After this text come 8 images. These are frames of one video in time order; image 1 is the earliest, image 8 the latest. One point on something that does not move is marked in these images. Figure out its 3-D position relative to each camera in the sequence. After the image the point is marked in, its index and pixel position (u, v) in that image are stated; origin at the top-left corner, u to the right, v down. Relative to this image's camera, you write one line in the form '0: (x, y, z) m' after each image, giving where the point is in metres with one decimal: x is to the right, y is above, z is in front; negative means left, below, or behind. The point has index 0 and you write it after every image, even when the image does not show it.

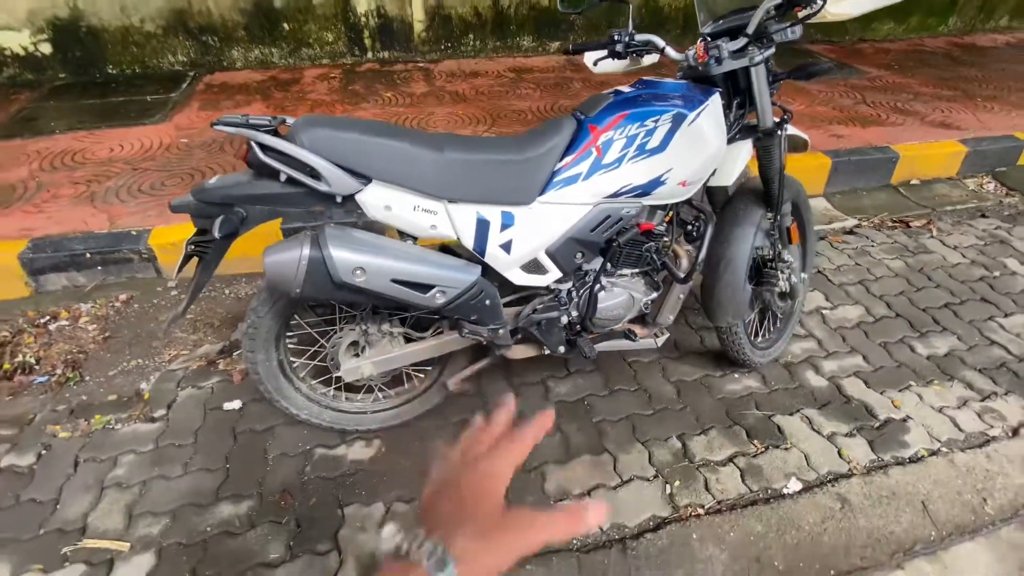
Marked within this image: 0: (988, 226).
0: (+4.3, +0.6, +4.2) m
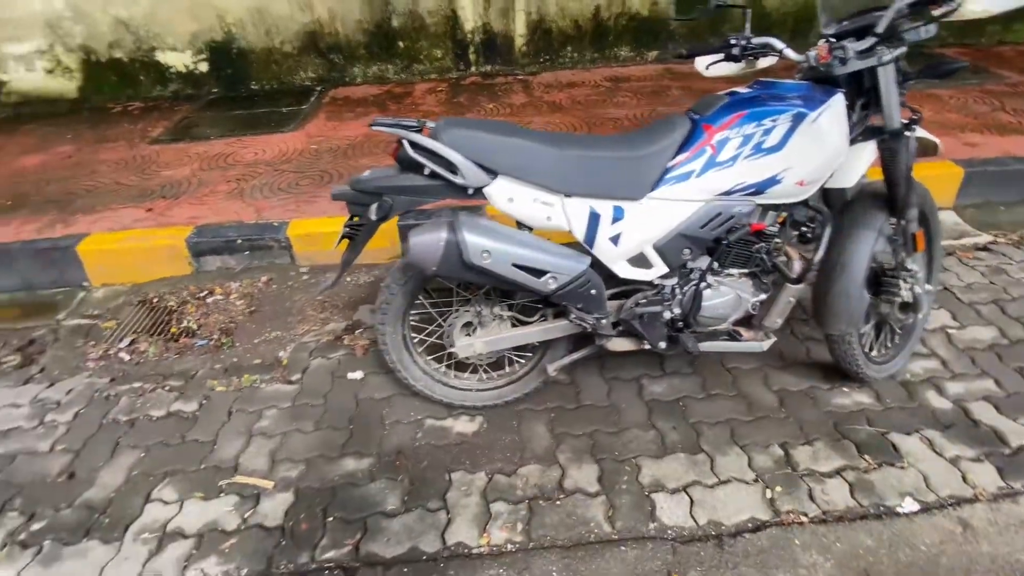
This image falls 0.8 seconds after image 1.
0: (+5.1, +0.3, +3.6) m
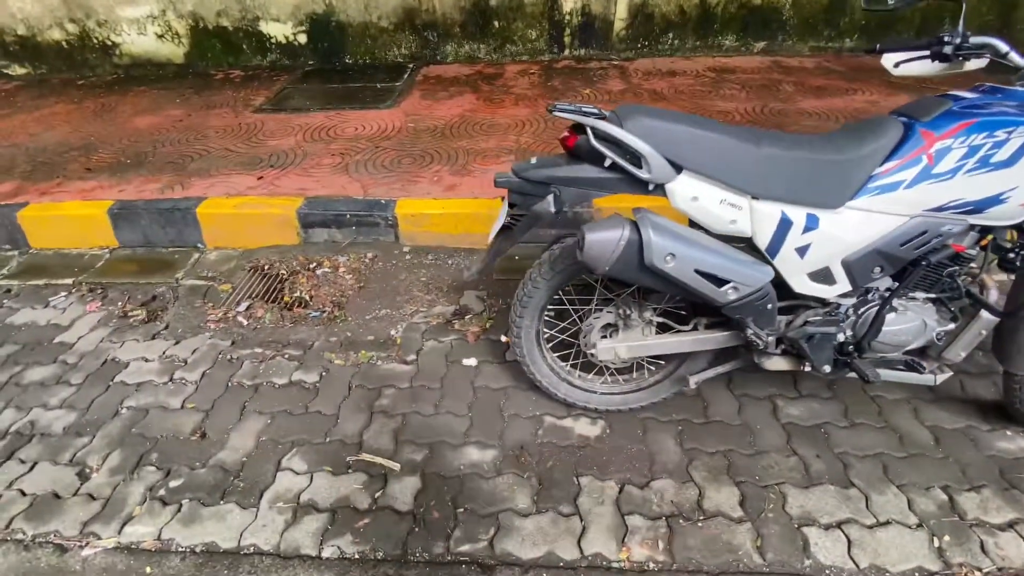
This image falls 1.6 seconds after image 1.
0: (+5.9, -0.1, +3.1) m
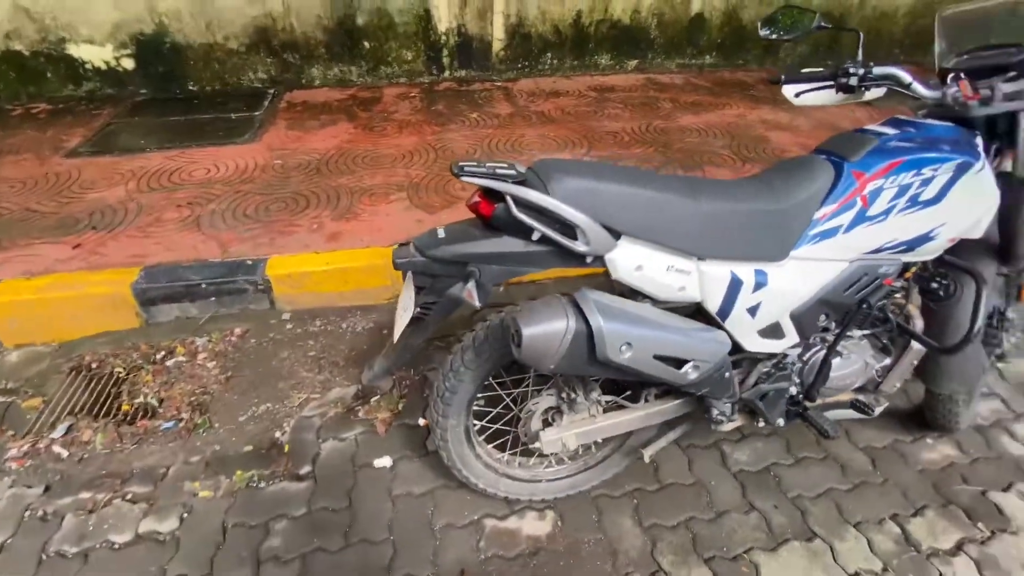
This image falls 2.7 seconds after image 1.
0: (+5.3, +0.2, +3.8) m
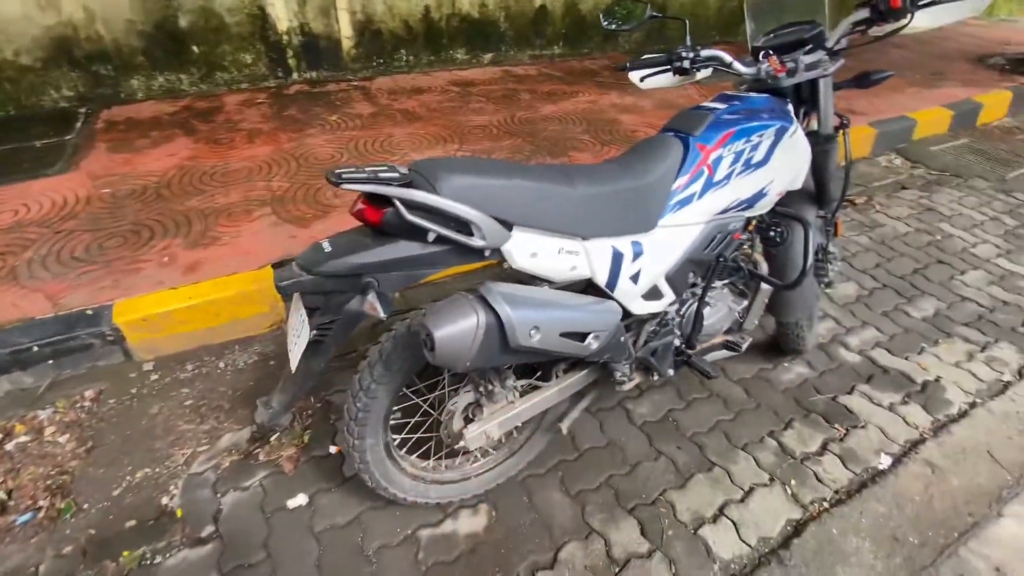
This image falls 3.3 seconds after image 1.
0: (+4.2, +1.0, +4.9) m
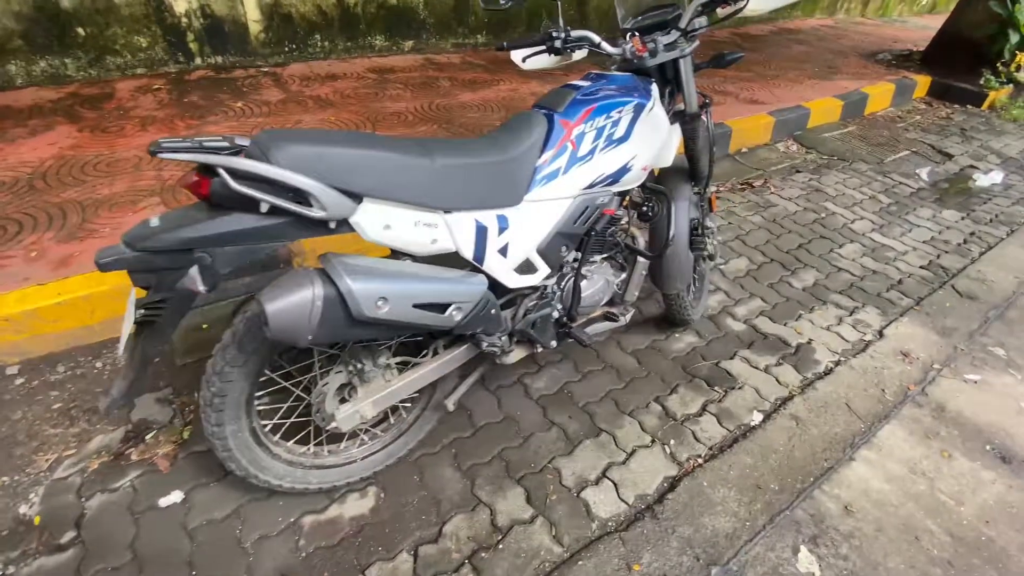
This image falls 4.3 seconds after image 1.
0: (+3.3, +1.2, +5.3) m
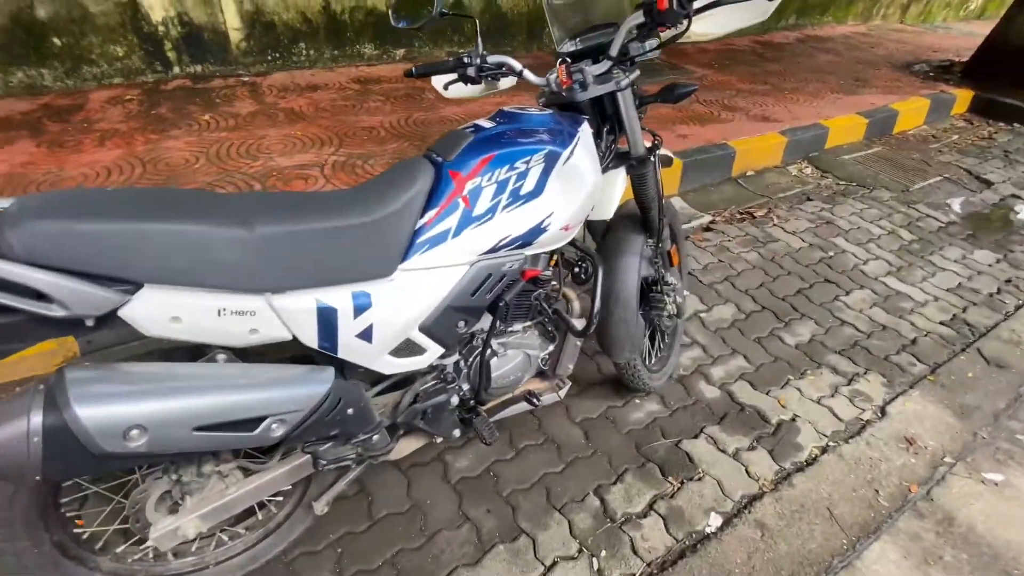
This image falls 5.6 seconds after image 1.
0: (+3.1, +0.8, +4.8) m
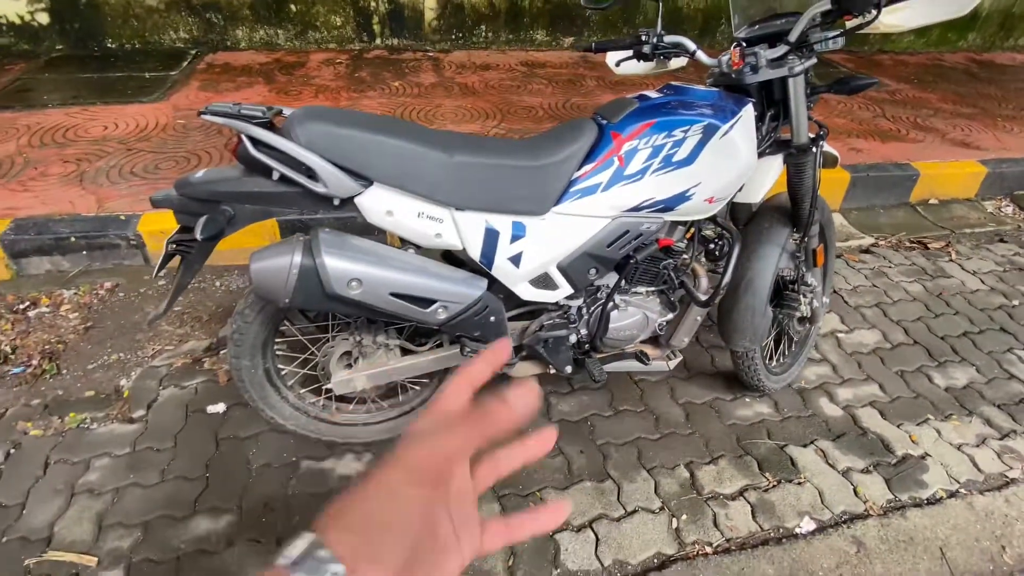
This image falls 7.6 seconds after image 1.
0: (+4.3, +0.3, +4.1) m
